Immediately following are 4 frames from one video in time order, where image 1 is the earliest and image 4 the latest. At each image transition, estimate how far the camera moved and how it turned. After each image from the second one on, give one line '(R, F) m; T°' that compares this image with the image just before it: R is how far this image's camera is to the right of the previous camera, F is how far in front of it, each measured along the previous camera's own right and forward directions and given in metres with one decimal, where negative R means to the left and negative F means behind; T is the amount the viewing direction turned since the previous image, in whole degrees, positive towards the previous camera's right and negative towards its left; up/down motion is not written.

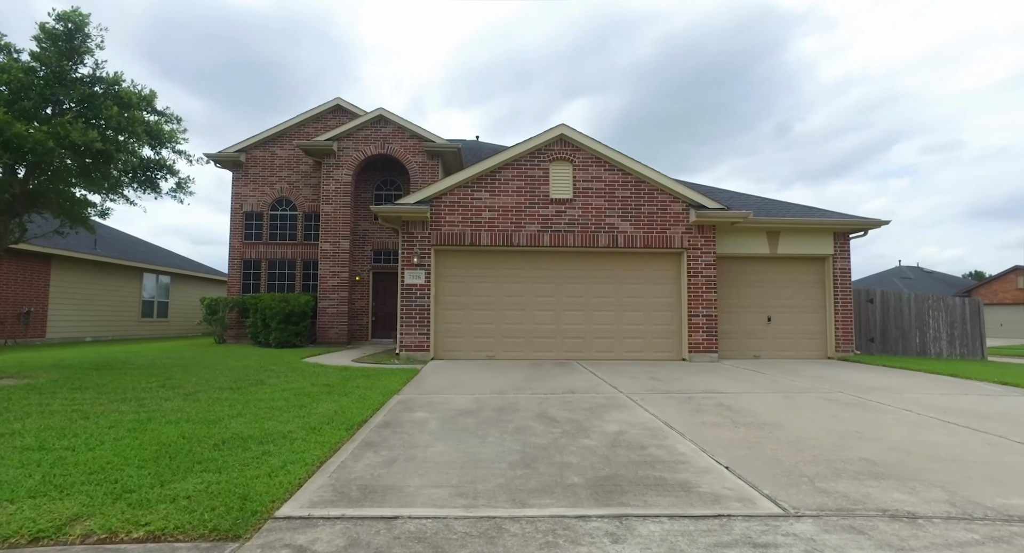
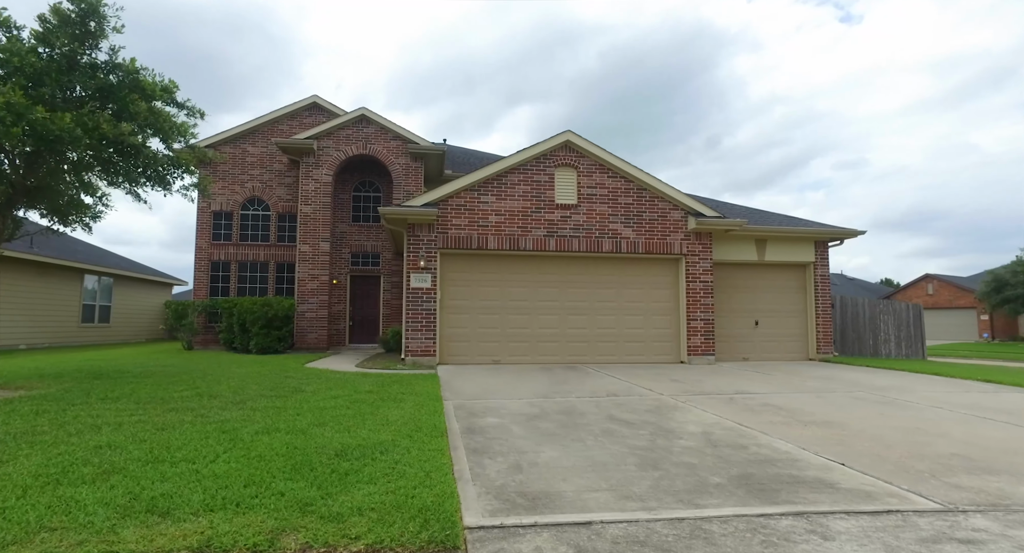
(-1.4, +0.1) m; +6°
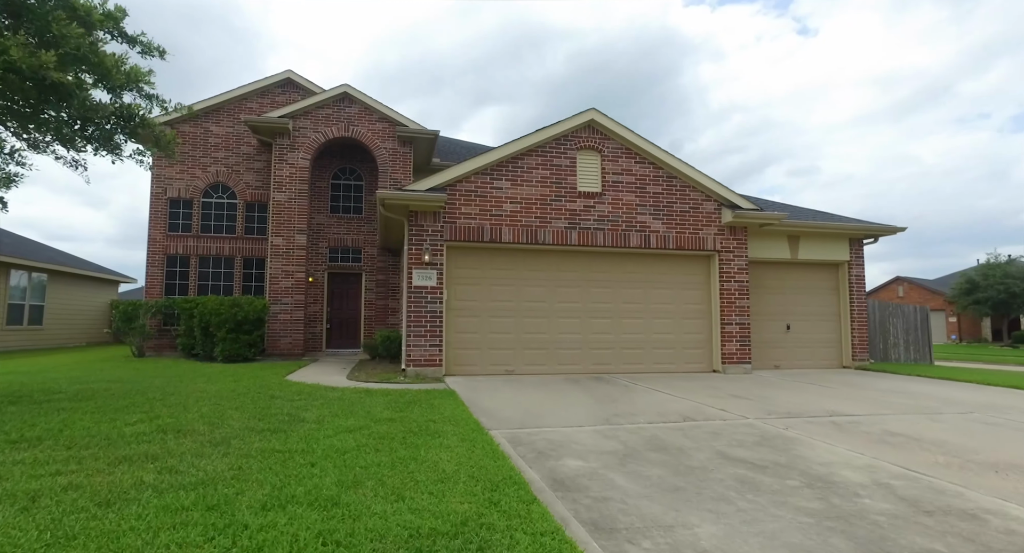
(-1.0, +1.4) m; +4°
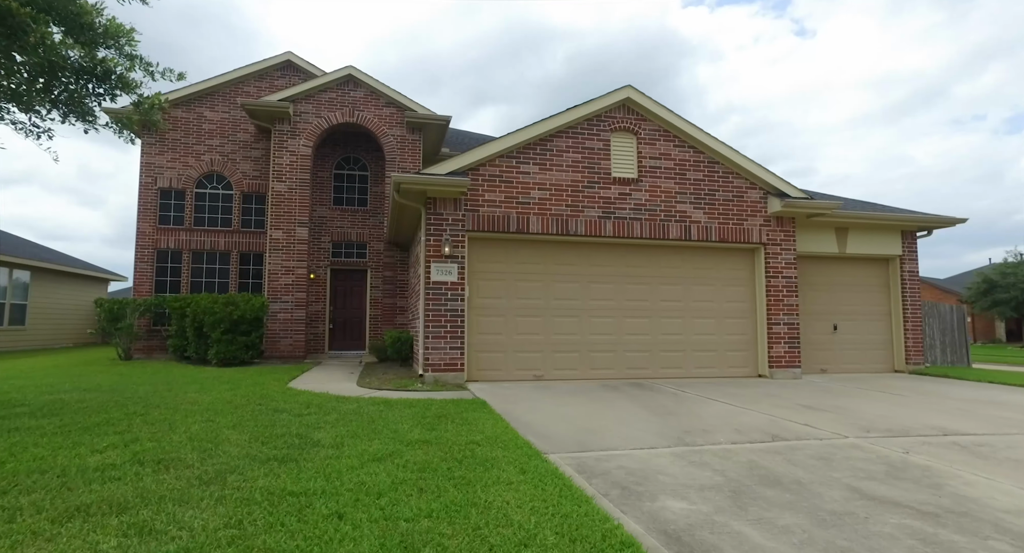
(-0.5, +0.9) m; 0°
